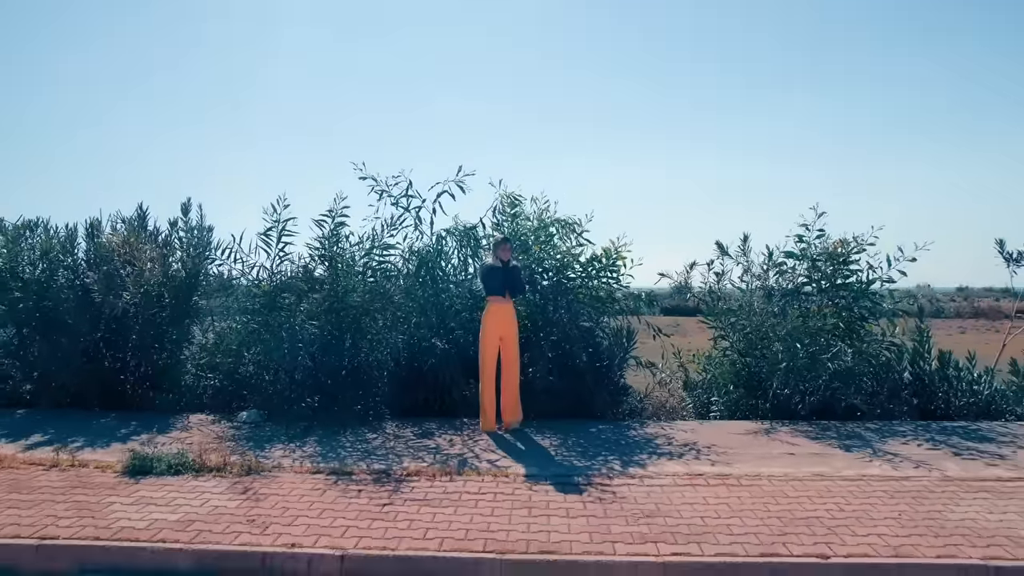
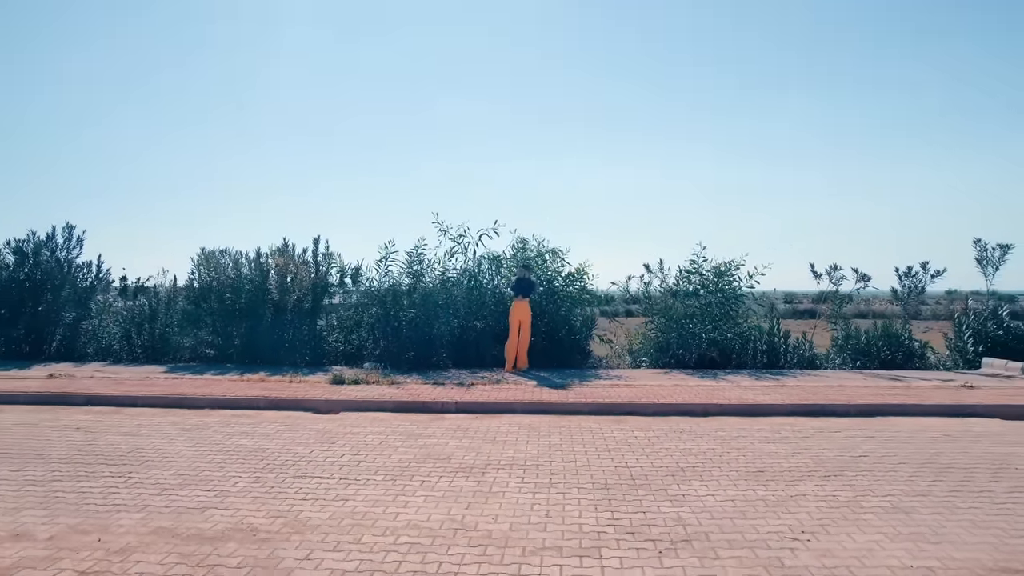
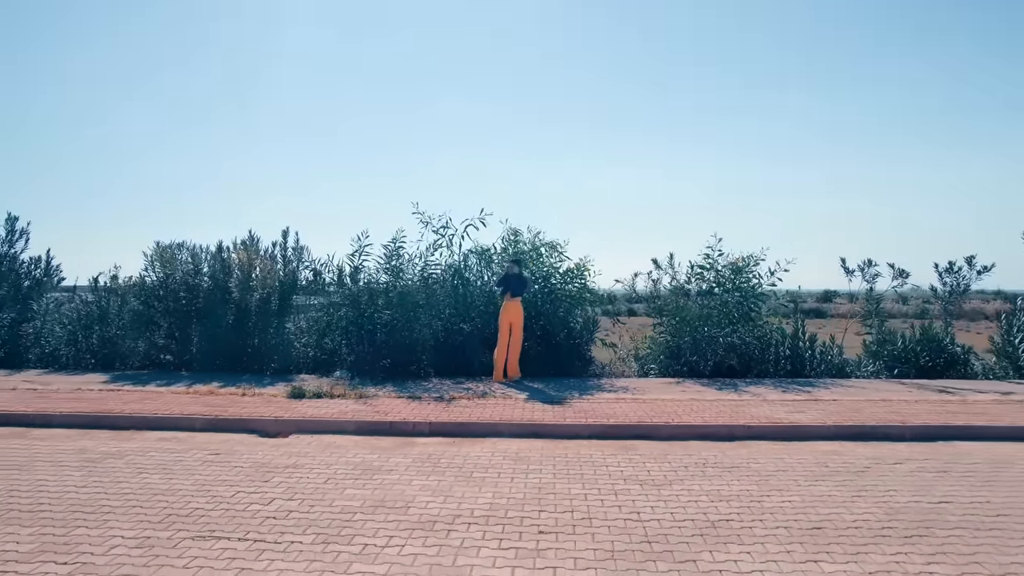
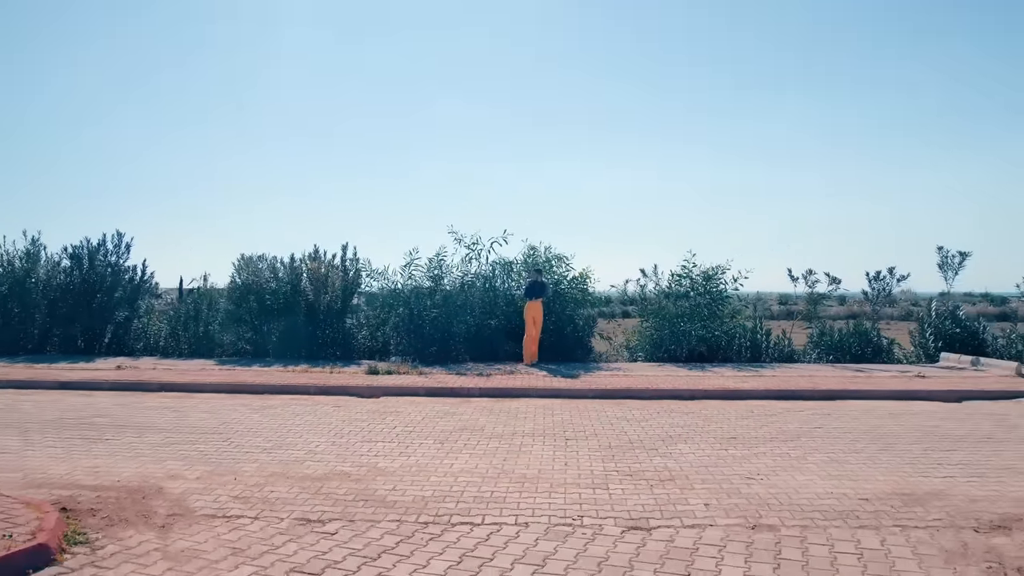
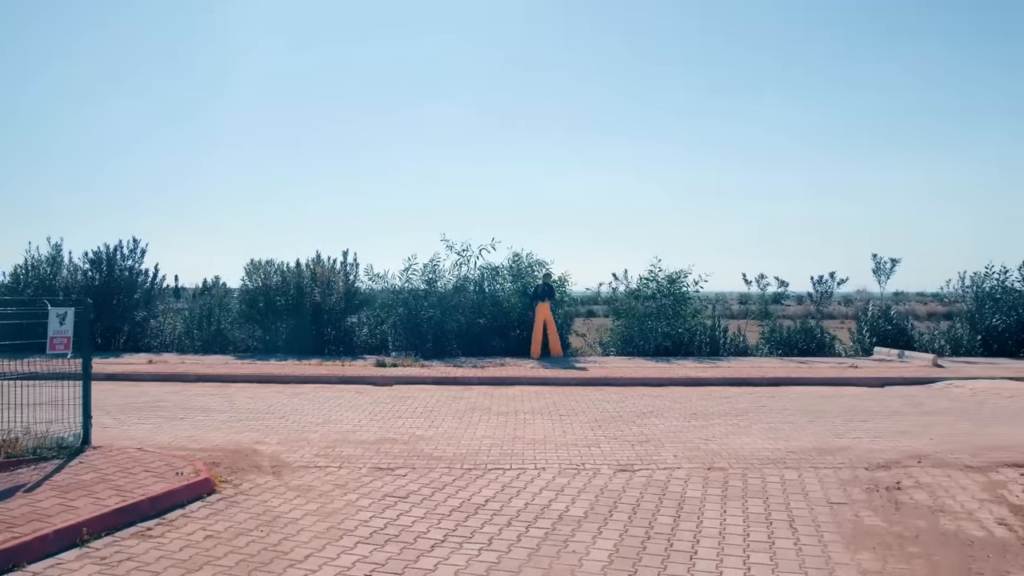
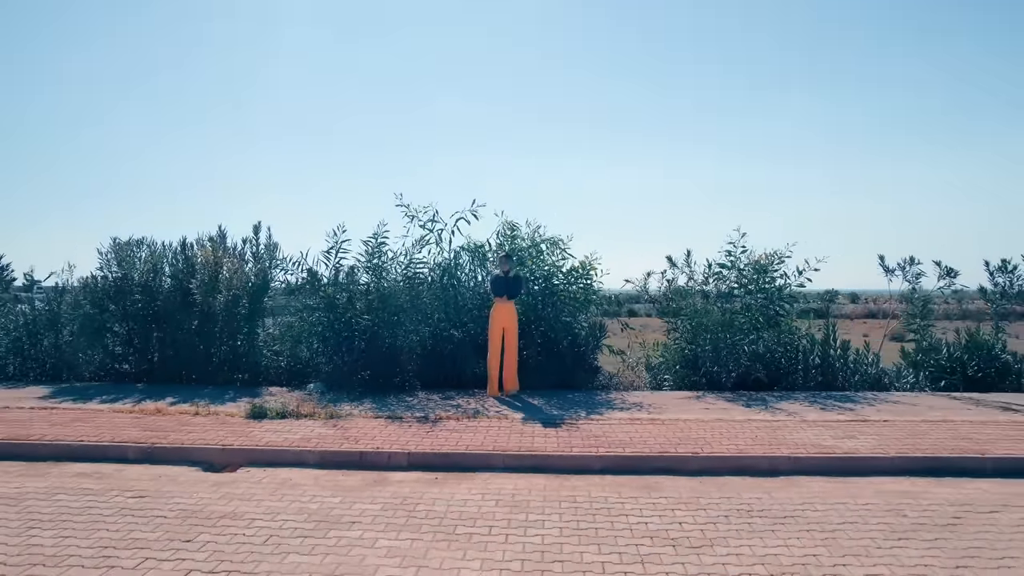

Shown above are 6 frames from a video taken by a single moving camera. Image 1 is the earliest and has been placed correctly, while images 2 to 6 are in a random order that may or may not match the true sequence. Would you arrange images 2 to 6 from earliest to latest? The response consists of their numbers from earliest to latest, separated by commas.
6, 3, 2, 4, 5
